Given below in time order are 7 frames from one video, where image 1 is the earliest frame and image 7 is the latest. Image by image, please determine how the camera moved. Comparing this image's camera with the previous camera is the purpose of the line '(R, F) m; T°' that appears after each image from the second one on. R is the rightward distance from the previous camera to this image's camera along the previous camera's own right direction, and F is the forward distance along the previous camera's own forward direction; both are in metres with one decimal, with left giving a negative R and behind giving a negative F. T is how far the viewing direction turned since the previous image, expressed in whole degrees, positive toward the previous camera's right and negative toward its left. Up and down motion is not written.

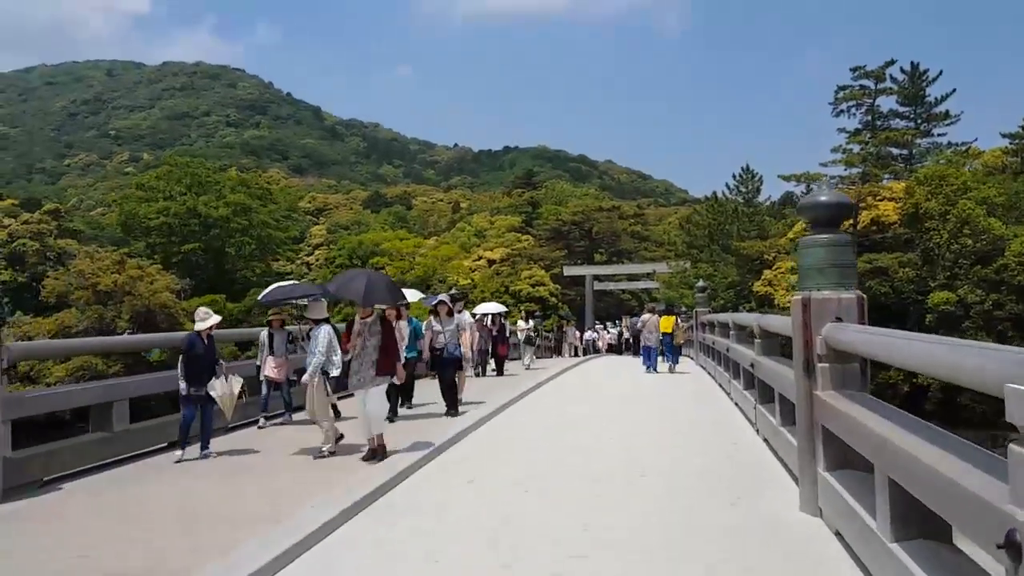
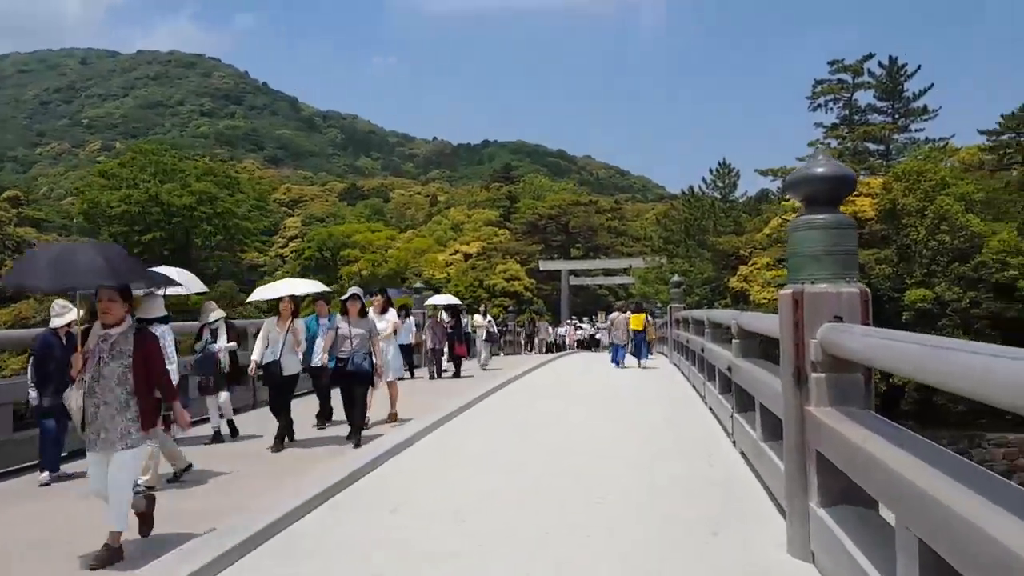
(+0.3, +1.1) m; +1°
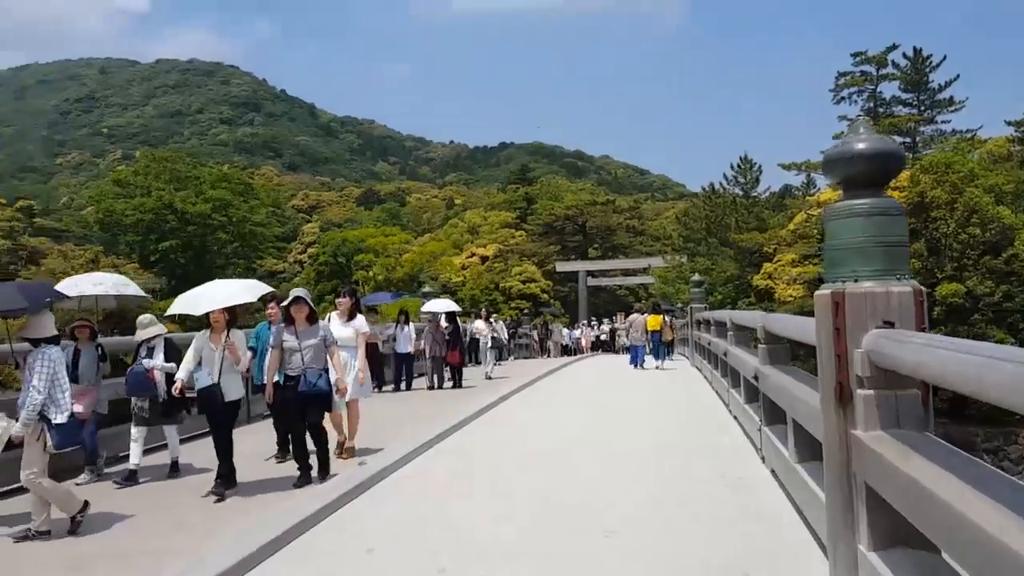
(+0.2, +0.8) m; -1°
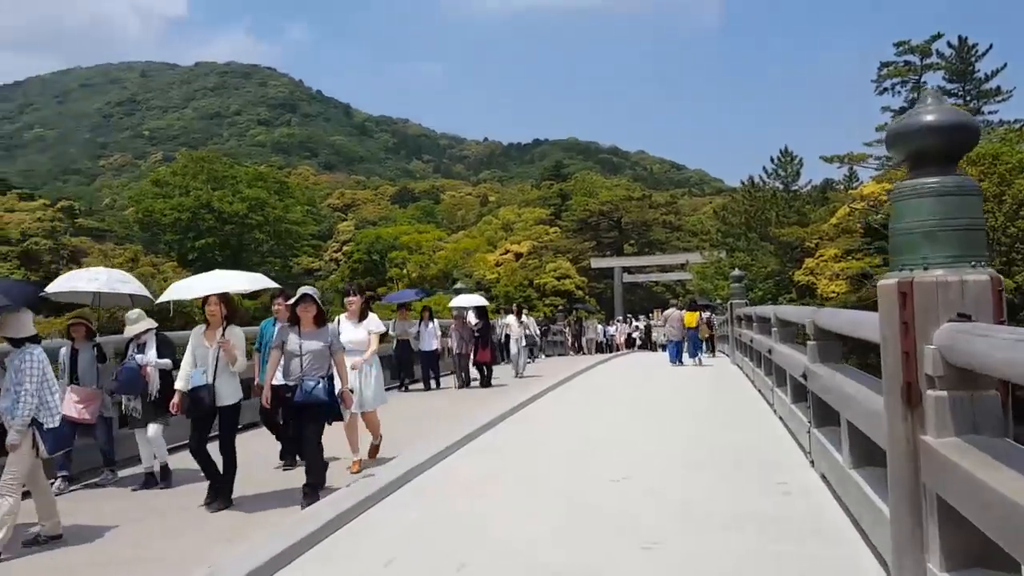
(0.0, +0.4) m; -2°
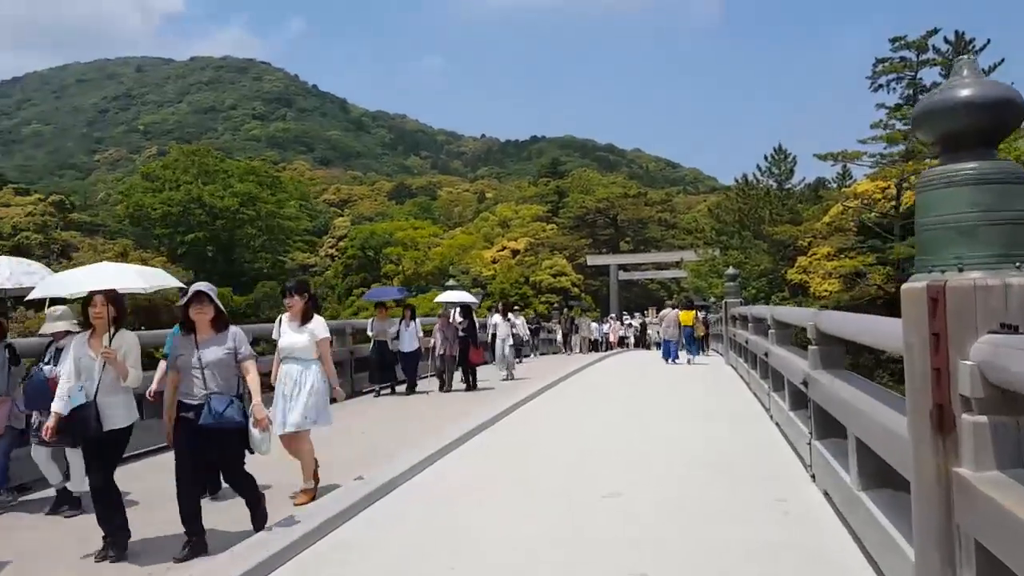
(+0.1, +0.5) m; 0°
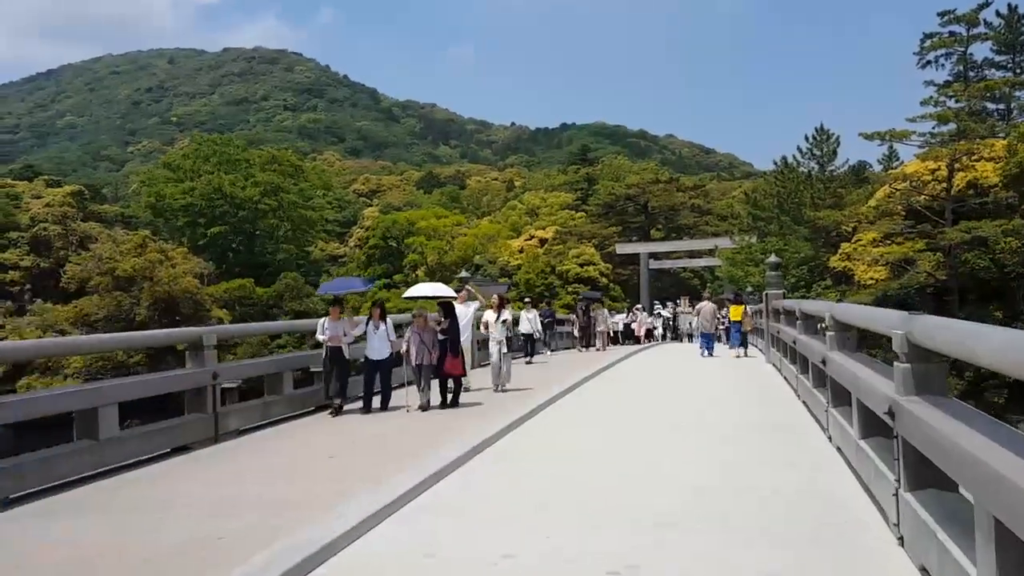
(+0.3, +1.7) m; -2°
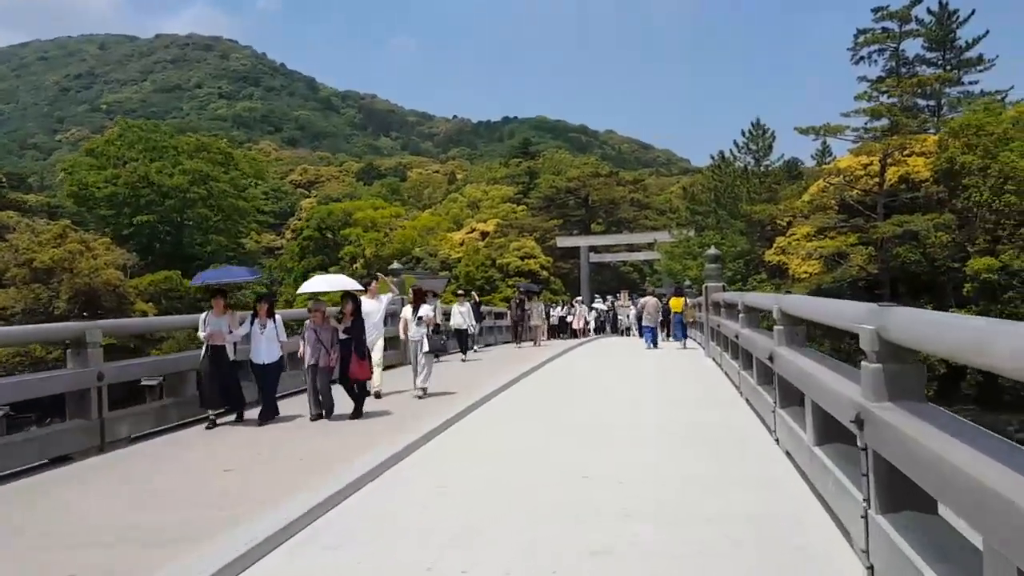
(+0.2, +0.6) m; +4°
